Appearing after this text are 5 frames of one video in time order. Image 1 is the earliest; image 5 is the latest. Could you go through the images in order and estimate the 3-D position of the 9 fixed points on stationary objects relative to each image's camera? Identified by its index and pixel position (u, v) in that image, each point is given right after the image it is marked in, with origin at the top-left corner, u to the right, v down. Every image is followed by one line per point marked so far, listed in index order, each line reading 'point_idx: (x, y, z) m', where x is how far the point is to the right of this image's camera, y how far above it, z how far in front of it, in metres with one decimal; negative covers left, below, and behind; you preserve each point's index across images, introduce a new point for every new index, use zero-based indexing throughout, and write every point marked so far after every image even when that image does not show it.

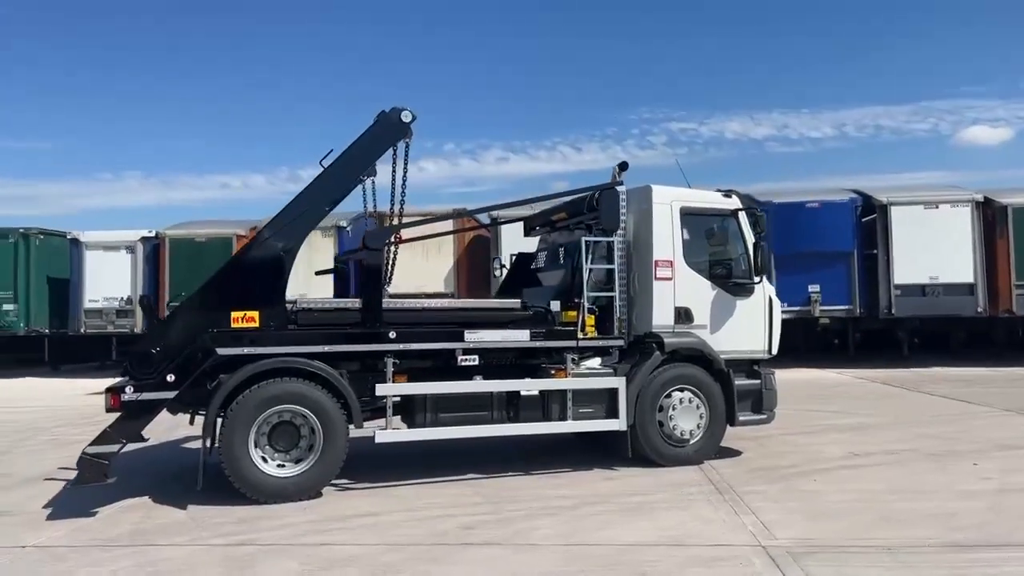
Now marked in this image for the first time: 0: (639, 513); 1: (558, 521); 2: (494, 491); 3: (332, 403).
0: (+1.0, -1.8, +6.7) m
1: (+0.3, -1.8, +6.4) m
2: (-0.2, -1.8, +7.4) m
3: (-1.5, -1.0, +7.3) m
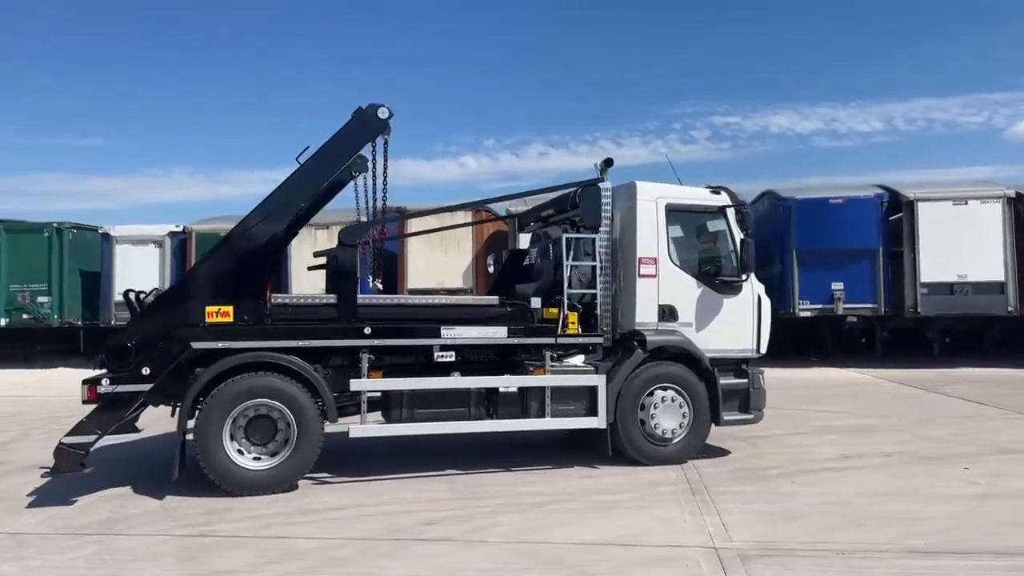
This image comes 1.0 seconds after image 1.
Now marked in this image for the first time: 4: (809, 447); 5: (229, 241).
0: (+0.7, -1.8, +6.6) m
1: (+0.1, -1.8, +6.4) m
2: (-0.4, -1.8, +7.4) m
3: (-1.8, -1.0, +7.3) m
4: (+3.3, -1.8, +9.4) m
5: (-2.6, +0.4, +7.5) m
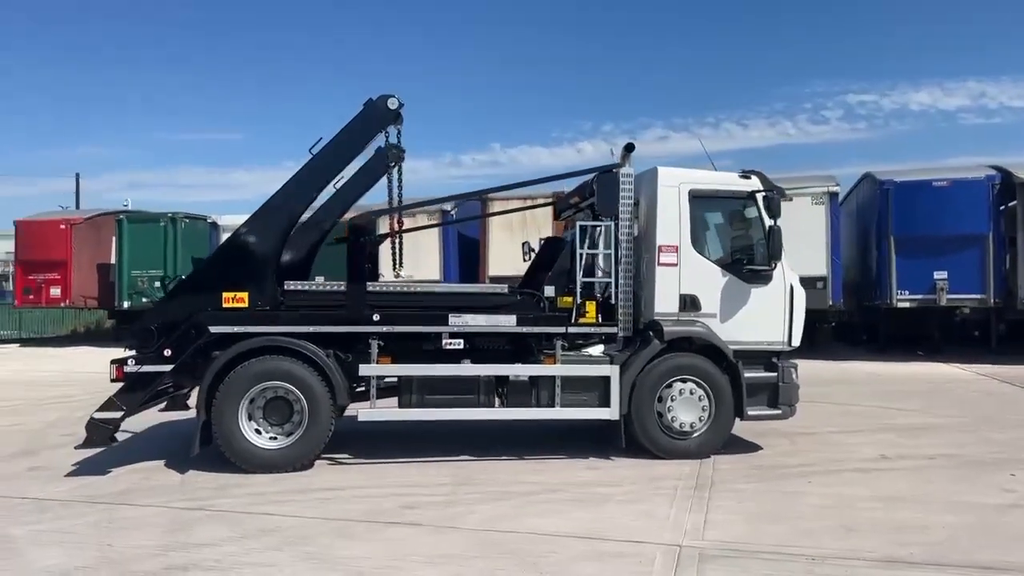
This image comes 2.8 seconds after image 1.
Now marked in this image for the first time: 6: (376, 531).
0: (+0.6, -1.7, +6.5) m
1: (-0.1, -1.7, +6.5) m
2: (-0.4, -1.7, +7.5) m
3: (-1.8, -0.8, +7.6) m
4: (+3.6, -1.7, +8.9) m
5: (-2.5, +0.5, +7.9) m
6: (-0.9, -1.7, +5.8) m
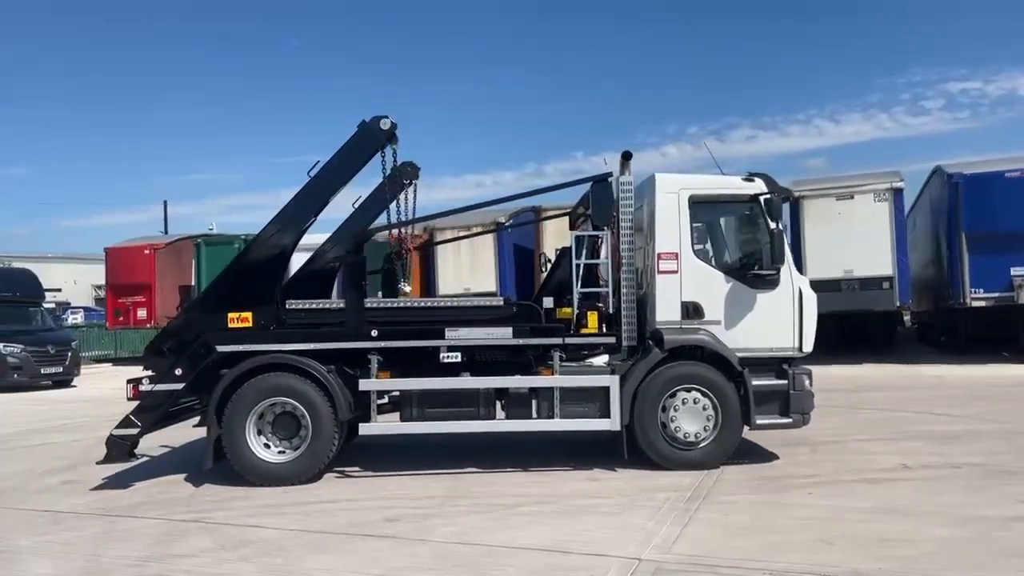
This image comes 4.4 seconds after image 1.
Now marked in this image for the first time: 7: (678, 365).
0: (+0.5, -1.8, +6.5) m
1: (-0.2, -1.8, +6.5) m
2: (-0.4, -1.8, +7.5) m
3: (-1.8, -1.0, +7.8) m
4: (+3.7, -1.7, +8.5) m
5: (-2.6, +0.4, +8.2) m
6: (-1.2, -1.8, +6.0) m
7: (+1.6, -0.7, +8.1) m
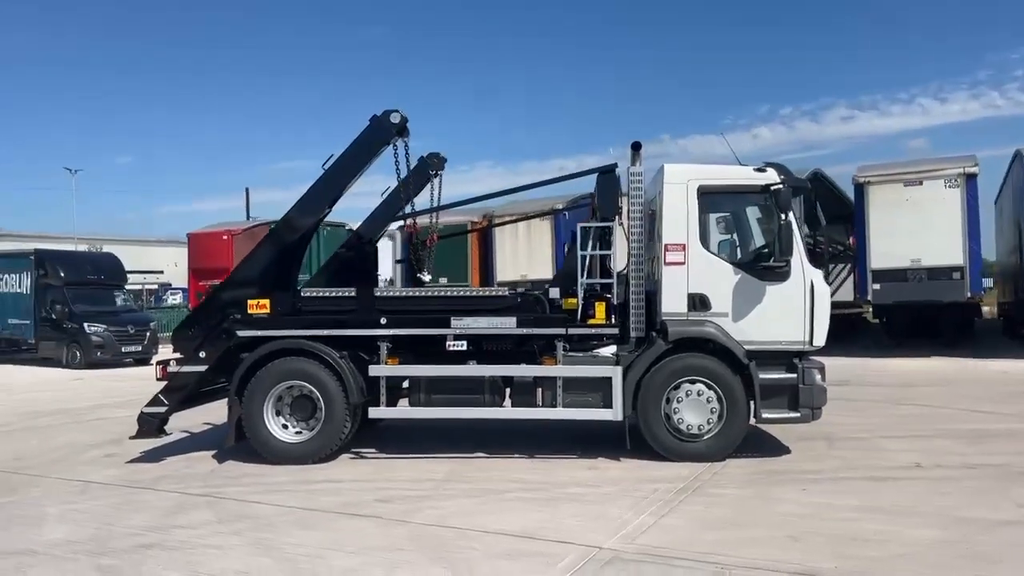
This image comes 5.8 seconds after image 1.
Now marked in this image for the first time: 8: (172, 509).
0: (+0.3, -1.7, +6.6) m
1: (-0.3, -1.7, +6.7) m
2: (-0.4, -1.7, +7.8) m
3: (-1.8, -0.9, +8.2) m
4: (+3.8, -1.6, +8.3) m
5: (-2.5, +0.5, +8.6) m
6: (-1.3, -1.7, +6.3) m
7: (+1.6, -0.6, +8.0) m
8: (-2.7, -1.8, +6.8) m
